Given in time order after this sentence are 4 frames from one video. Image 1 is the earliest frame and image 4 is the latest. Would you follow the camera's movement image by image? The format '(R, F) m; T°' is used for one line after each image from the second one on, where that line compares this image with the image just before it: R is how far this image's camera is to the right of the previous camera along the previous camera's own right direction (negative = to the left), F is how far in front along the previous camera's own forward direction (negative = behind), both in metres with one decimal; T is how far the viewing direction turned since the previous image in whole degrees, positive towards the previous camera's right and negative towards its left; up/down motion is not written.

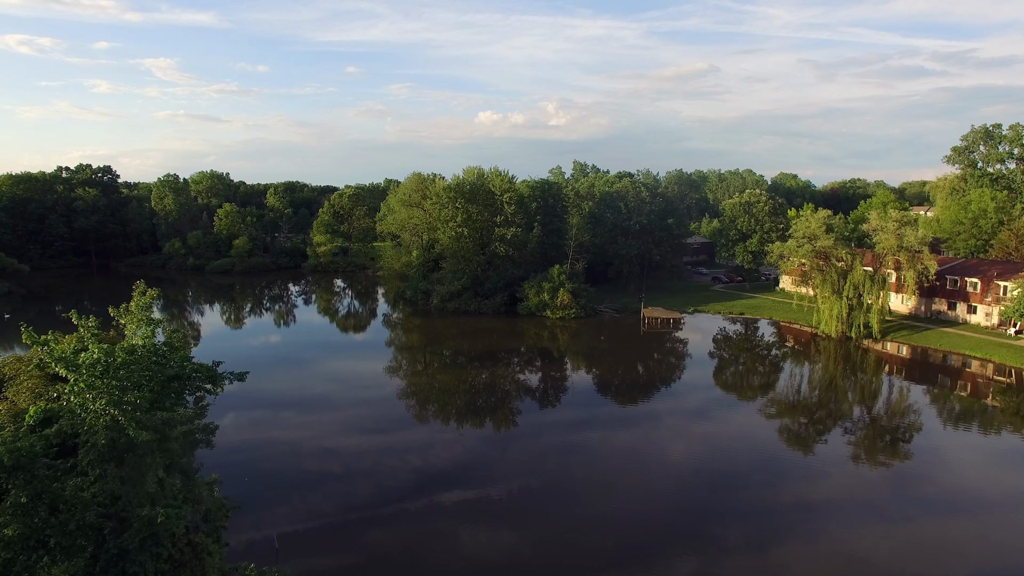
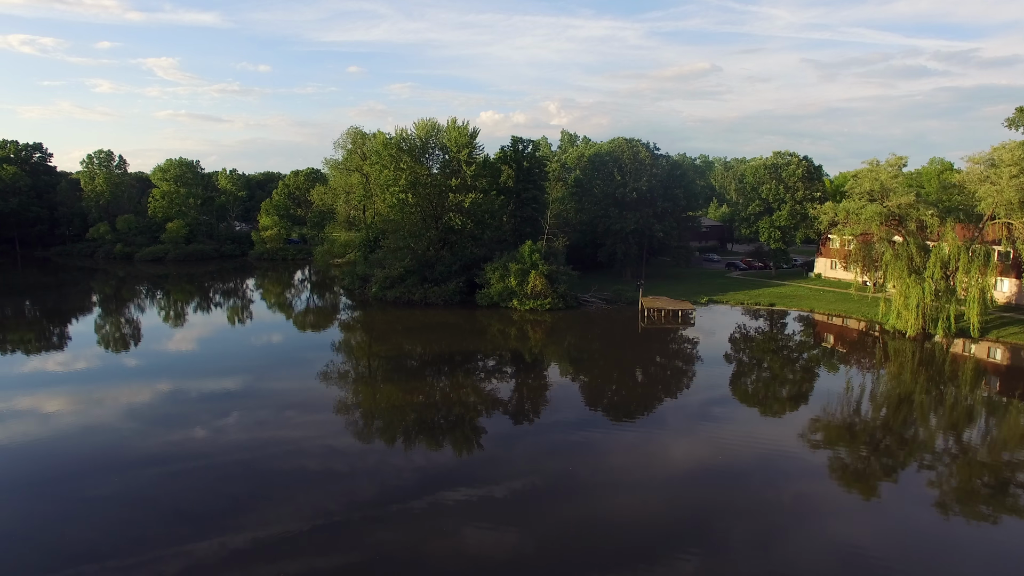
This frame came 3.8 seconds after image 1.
(+0.3, +1.2) m; 0°
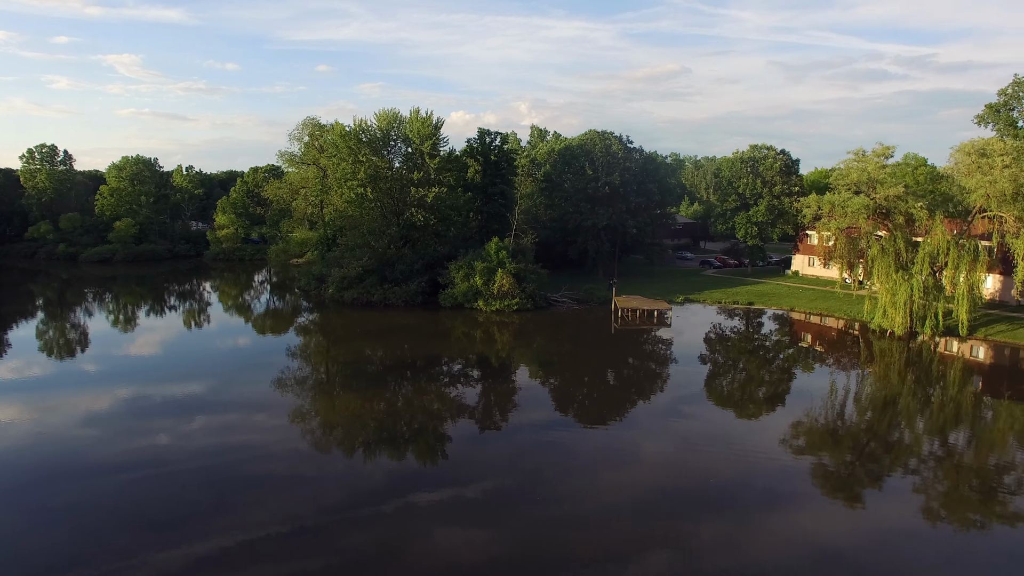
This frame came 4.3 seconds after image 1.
(+0.1, +0.2) m; +3°
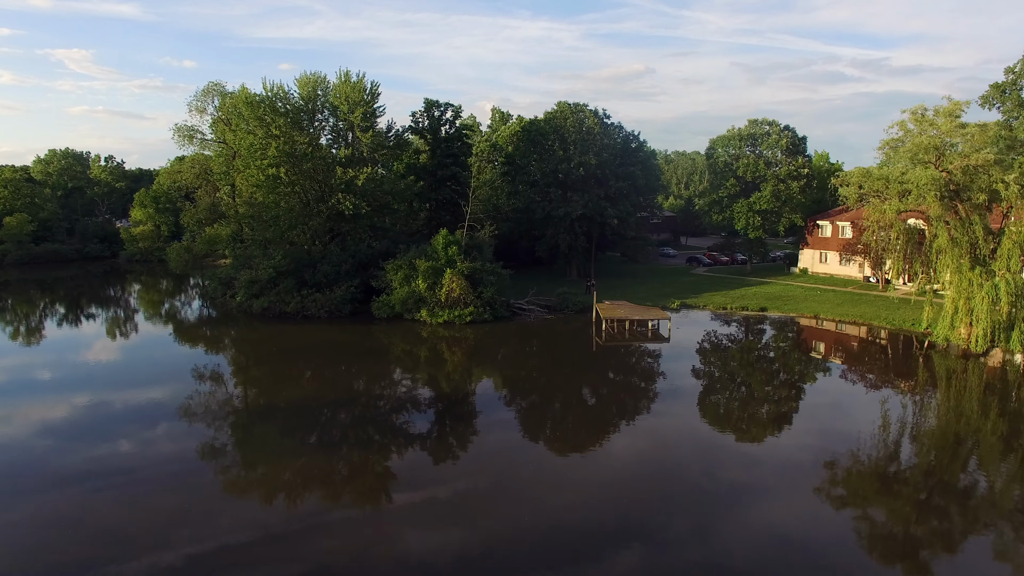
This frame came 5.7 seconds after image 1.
(+0.1, +0.8) m; +3°
